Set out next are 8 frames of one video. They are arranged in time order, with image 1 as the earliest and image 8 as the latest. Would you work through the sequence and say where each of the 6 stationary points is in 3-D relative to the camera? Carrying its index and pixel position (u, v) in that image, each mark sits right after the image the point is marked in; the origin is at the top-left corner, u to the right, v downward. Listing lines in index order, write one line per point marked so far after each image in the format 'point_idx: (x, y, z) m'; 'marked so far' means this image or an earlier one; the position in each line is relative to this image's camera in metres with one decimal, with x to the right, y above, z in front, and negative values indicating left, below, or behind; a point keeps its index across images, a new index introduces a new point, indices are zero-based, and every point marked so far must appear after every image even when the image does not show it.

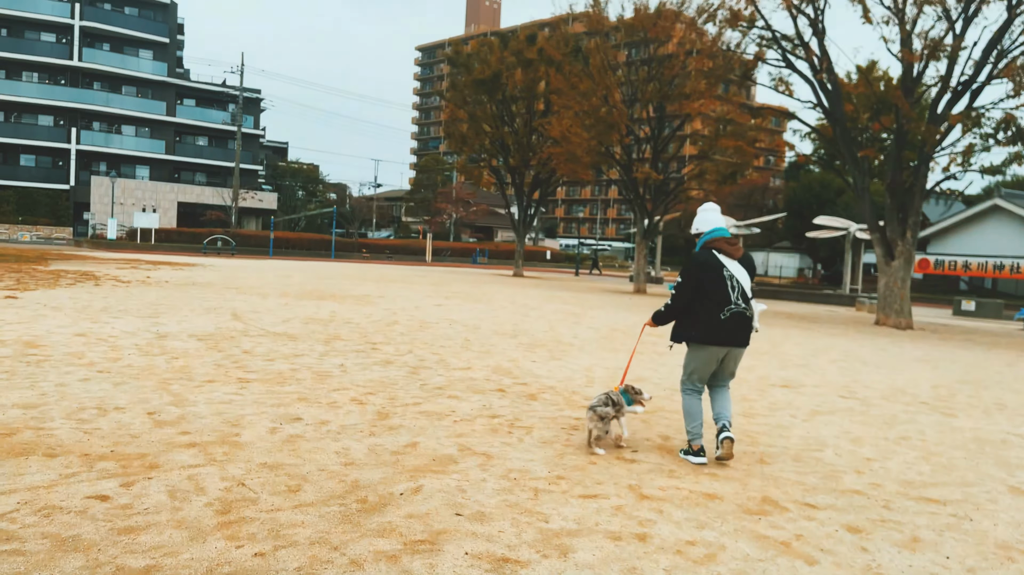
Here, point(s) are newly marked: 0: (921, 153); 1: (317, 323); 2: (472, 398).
0: (+8.1, +2.7, +15.7) m
1: (-2.5, -0.5, +10.2) m
2: (-0.3, -0.8, +5.9) m
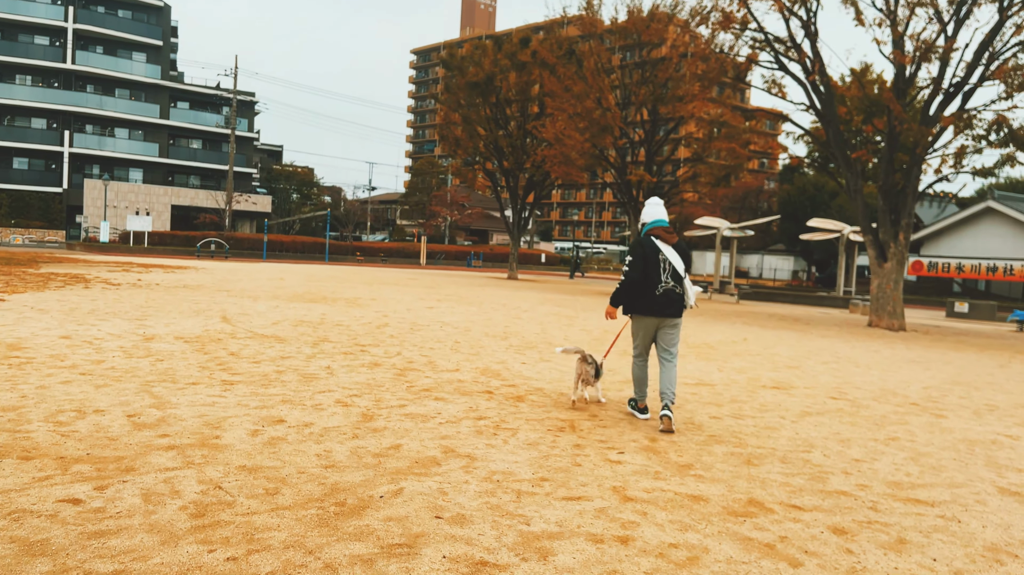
0: (+8.0, +2.6, +15.7) m
1: (-2.6, -0.5, +10.2) m
2: (-0.4, -0.8, +5.9) m
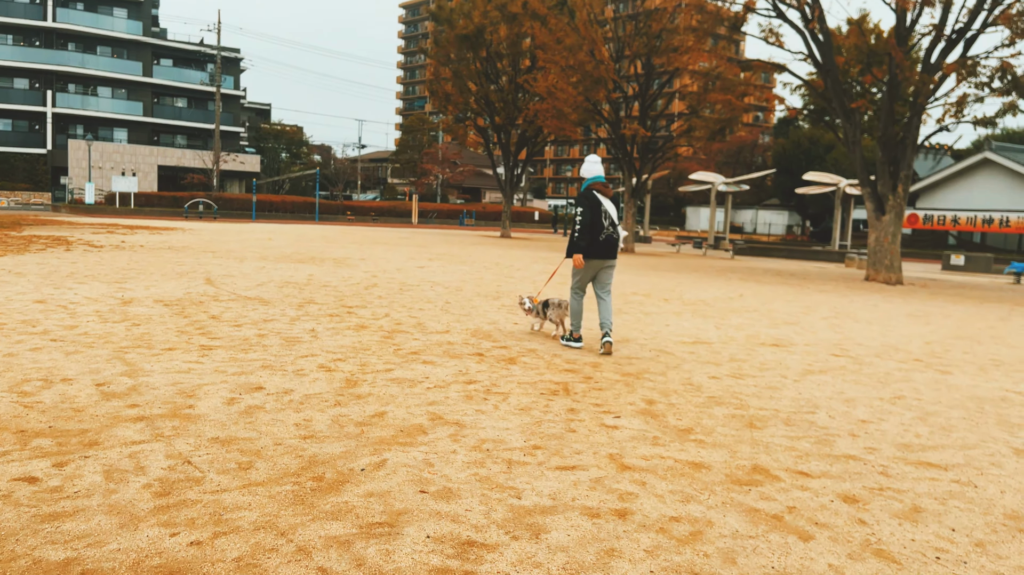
0: (+7.8, +3.5, +15.4) m
1: (-2.7, 0.0, +9.9) m
2: (-0.5, -0.5, +5.7) m
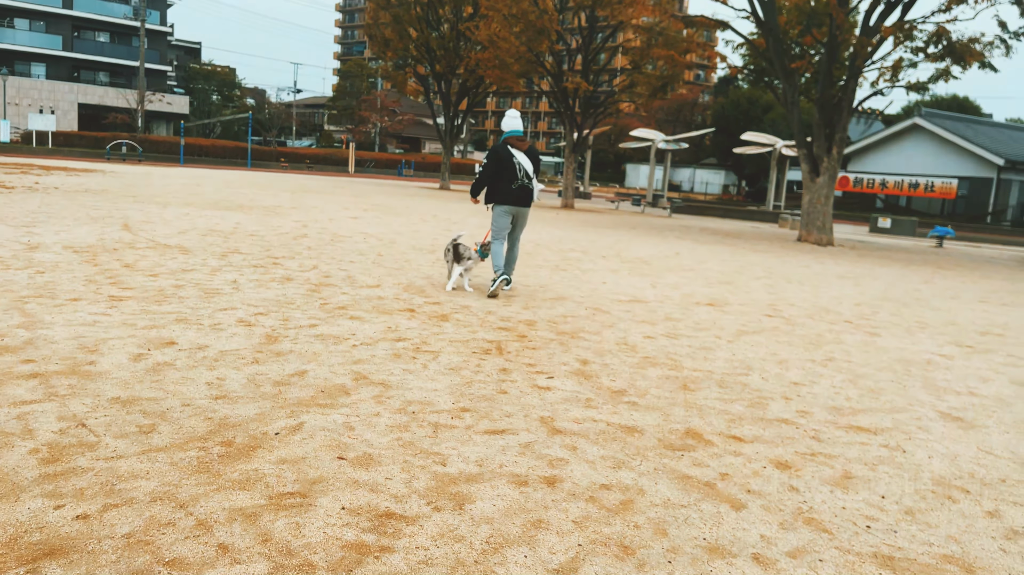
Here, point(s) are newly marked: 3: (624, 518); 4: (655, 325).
0: (+6.6, +4.3, +15.5) m
1: (-3.5, +0.6, +9.4) m
2: (-0.9, -0.2, +5.4) m
3: (+0.4, -0.8, +2.6) m
4: (+1.1, -0.3, +5.9) m
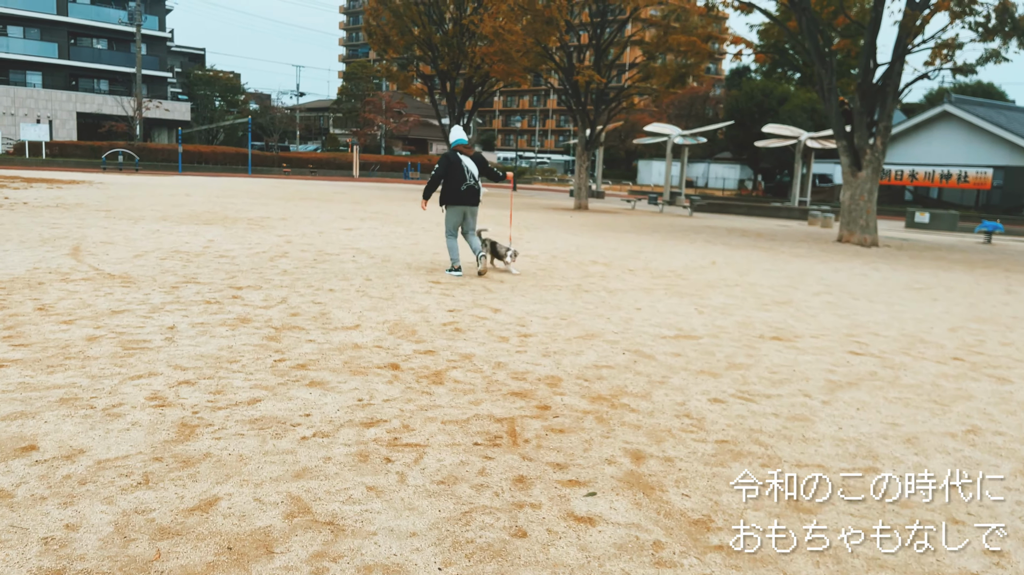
0: (+6.8, +4.2, +14.0) m
1: (-3.4, +0.3, +8.1) m
2: (-0.8, -0.5, +4.0) m
3: (+0.4, -1.0, +1.2) m
4: (+1.2, -0.5, +4.5) m
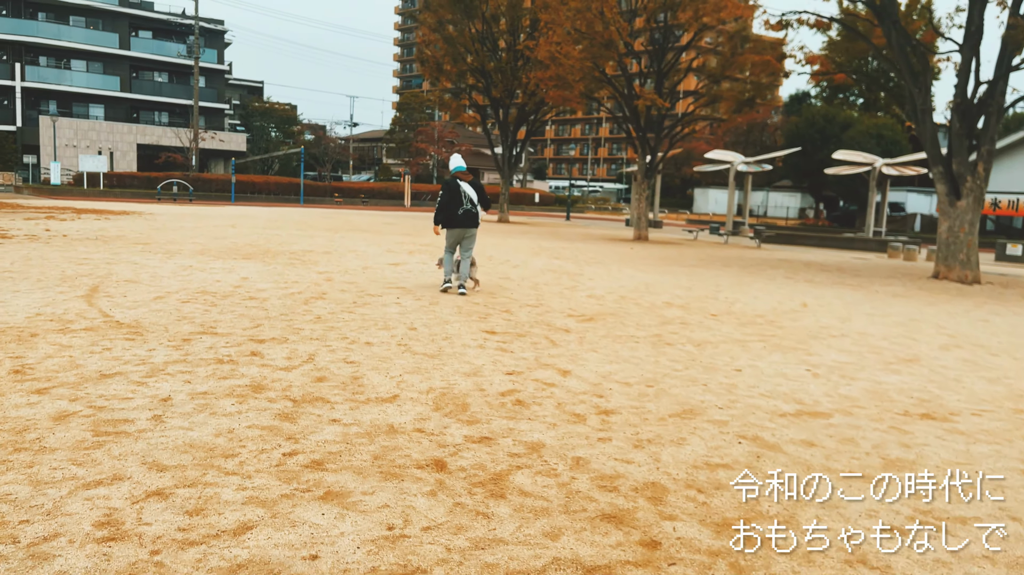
0: (+7.7, +3.5, +12.5) m
1: (-2.8, -0.1, +7.2) m
2: (-0.5, -0.8, +2.9) m
3: (+0.6, -1.2, 0.0) m
4: (+1.5, -0.8, +3.3) m
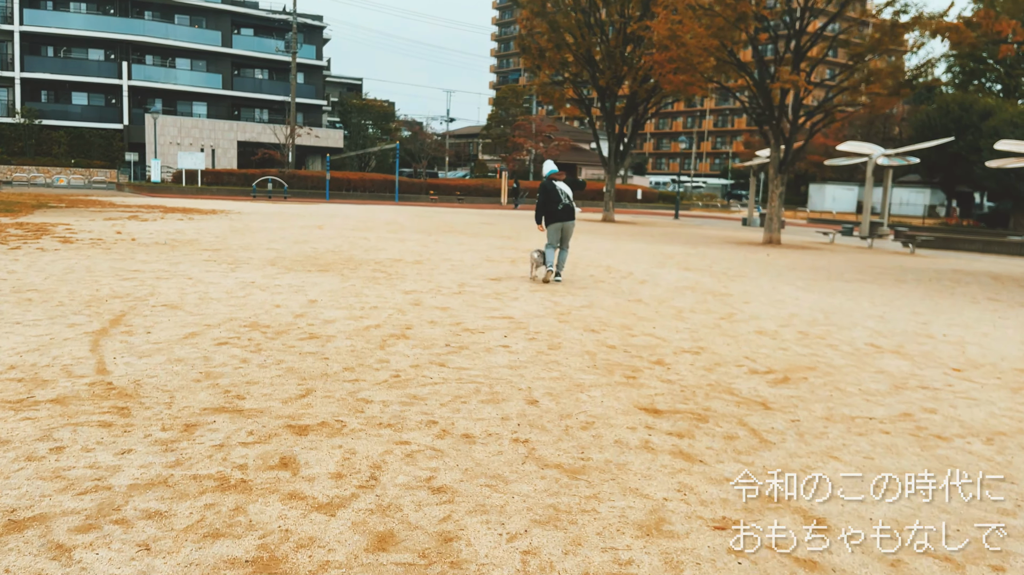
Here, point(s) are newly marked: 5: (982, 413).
0: (+9.4, +3.2, +9.4) m
1: (-1.8, -0.4, +5.3) m
2: (0.0, -1.1, +0.8) m
3: (+0.7, -1.5, -2.2) m
4: (+2.0, -1.1, +0.9) m
5: (+2.6, -0.7, +4.4) m
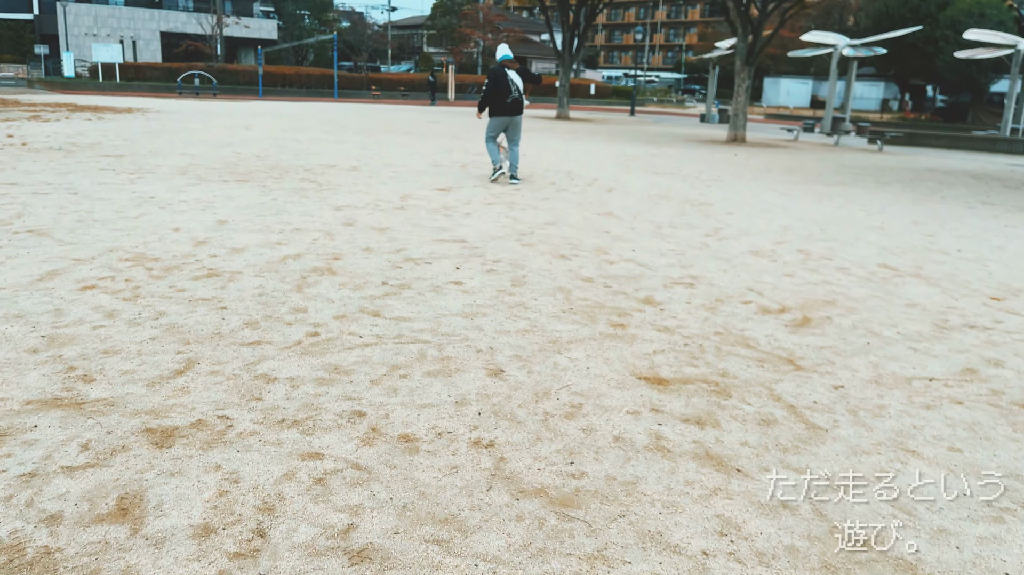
0: (+8.8, +4.3, +8.4) m
1: (-2.0, 0.0, +4.1) m
2: (0.0, -1.2, -0.1) m
3: (+1.0, -2.0, -3.0) m
4: (+2.1, -1.2, +0.1) m
5: (+2.4, -0.3, +3.5) m
